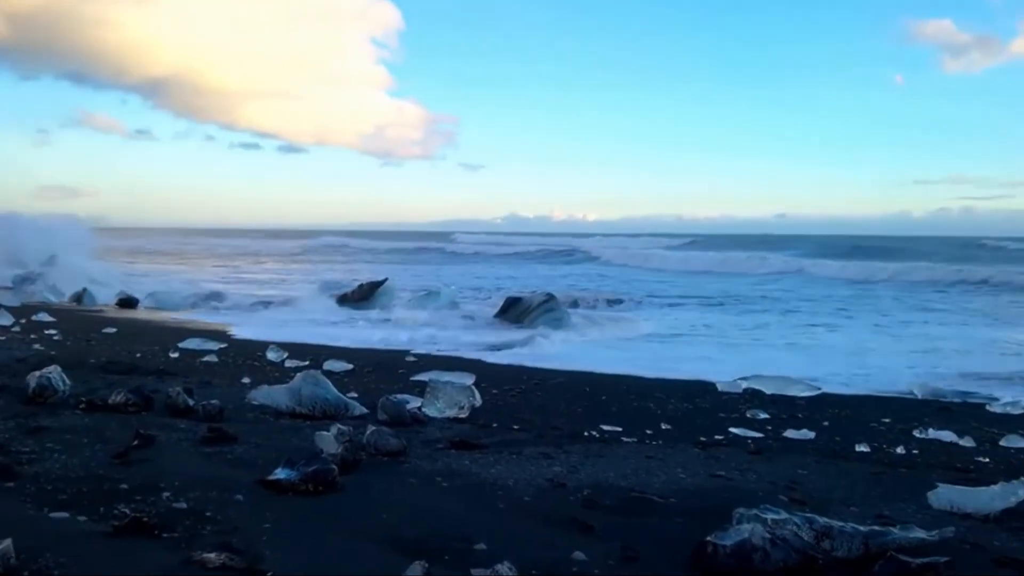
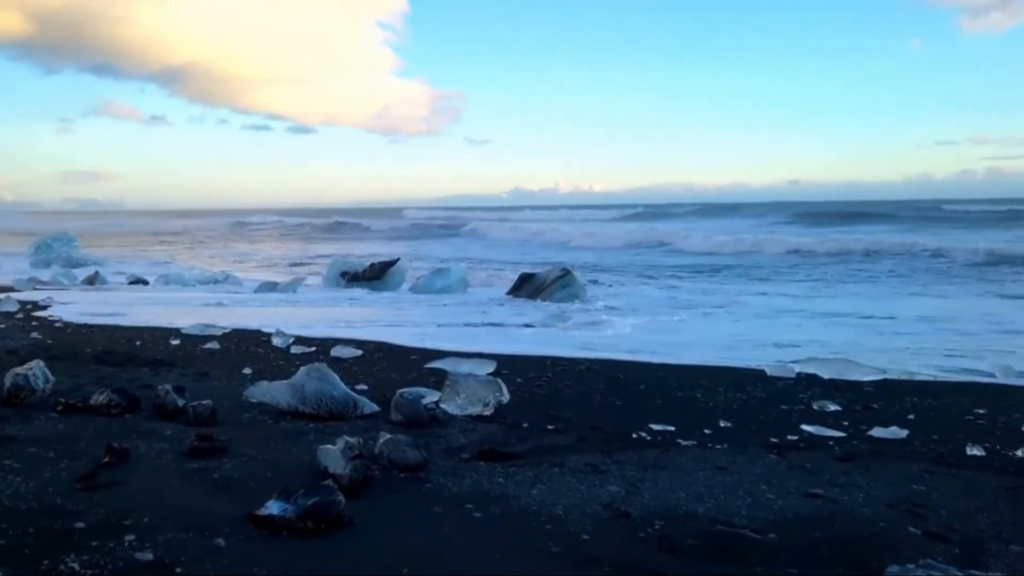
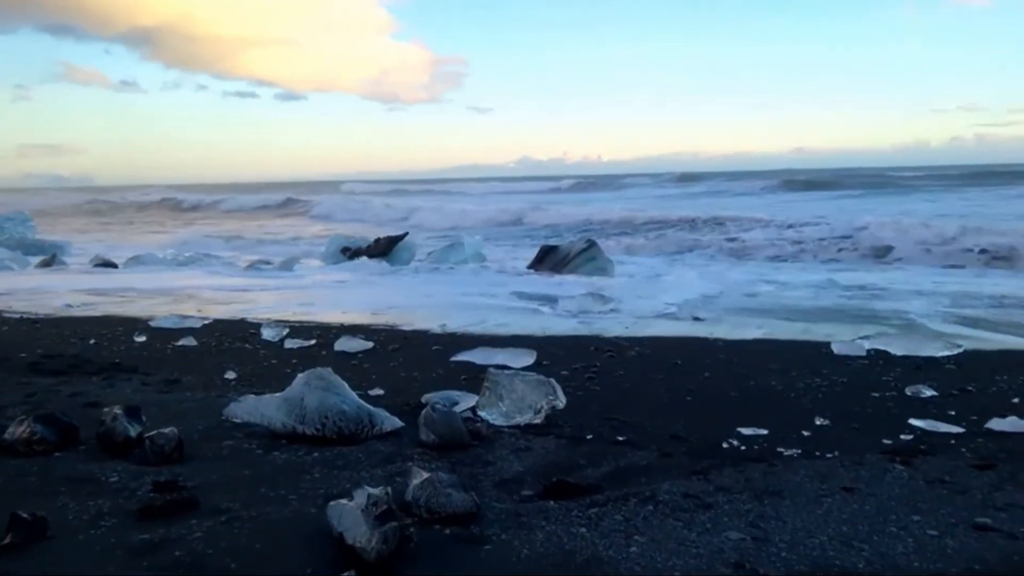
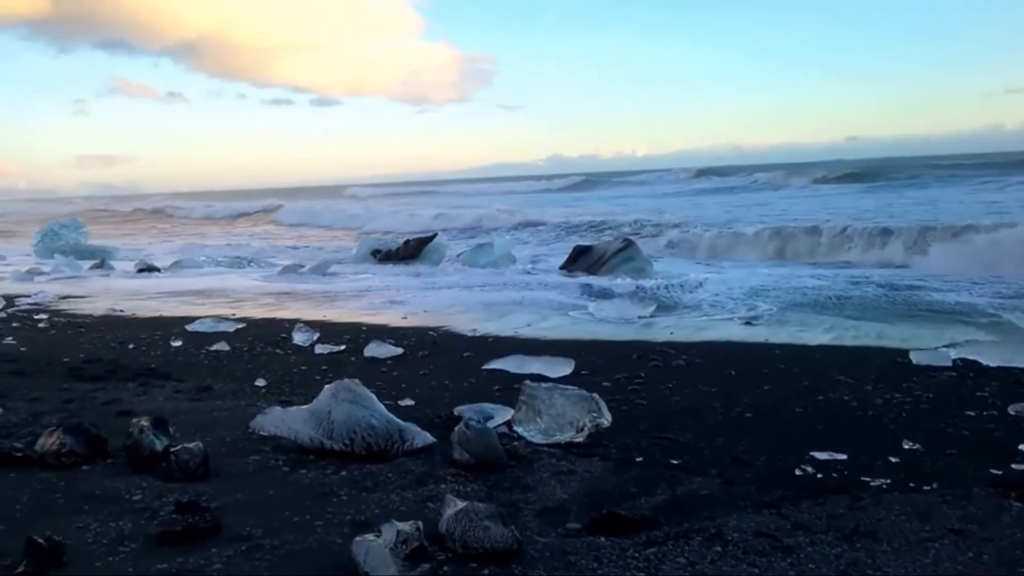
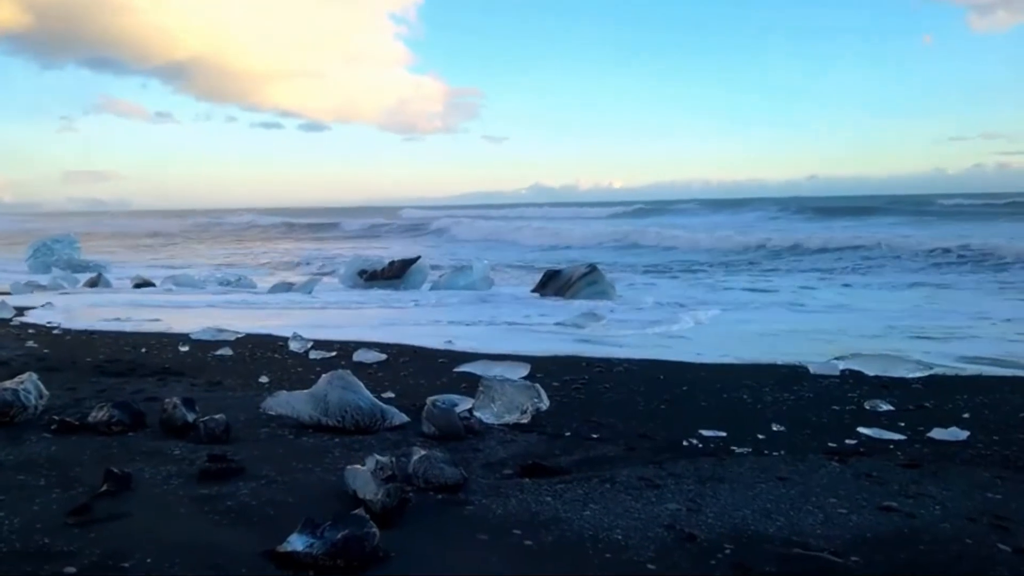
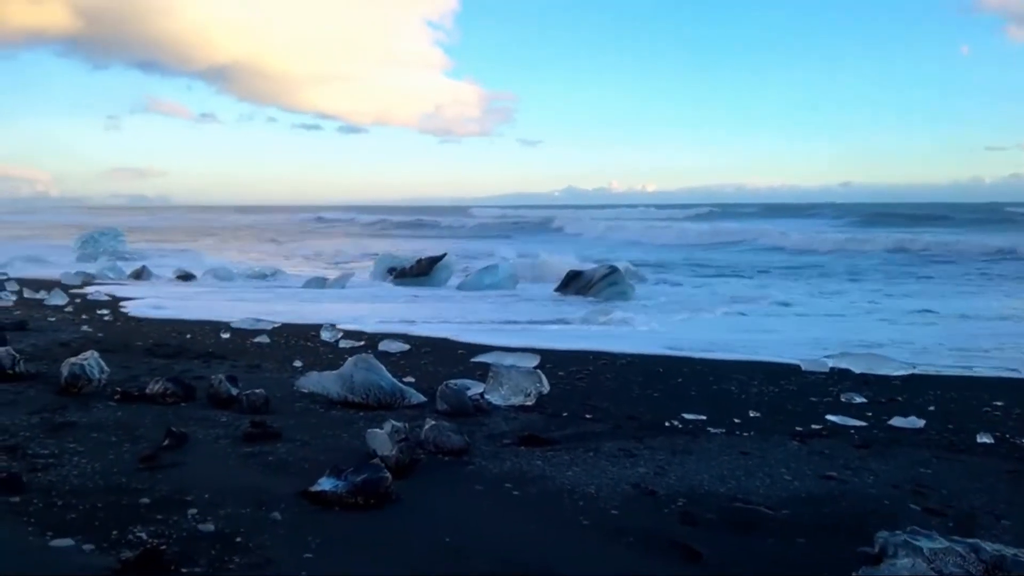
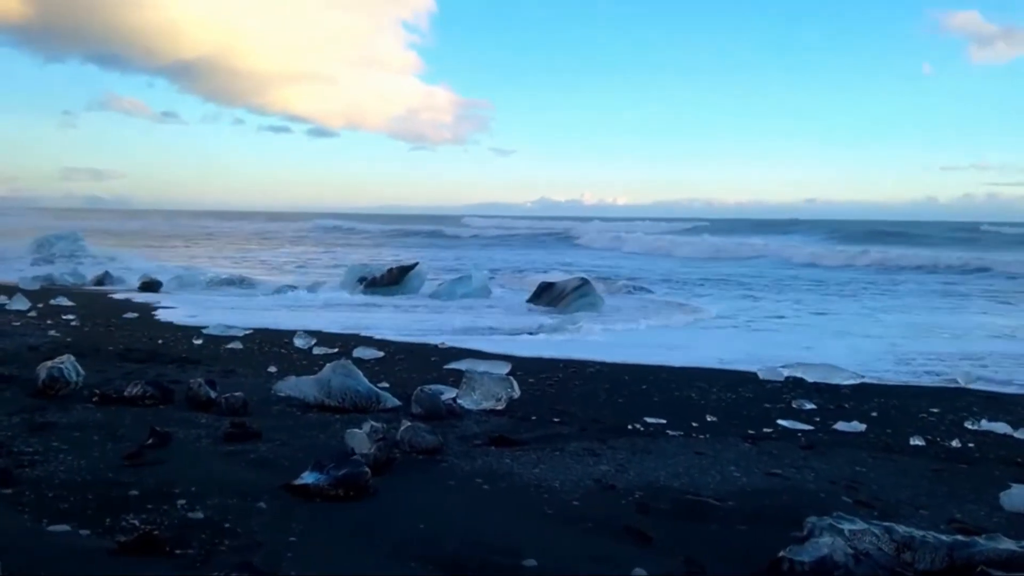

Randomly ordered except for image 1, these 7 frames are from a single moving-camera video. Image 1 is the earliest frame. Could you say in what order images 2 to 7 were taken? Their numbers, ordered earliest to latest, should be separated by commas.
7, 6, 2, 5, 3, 4
